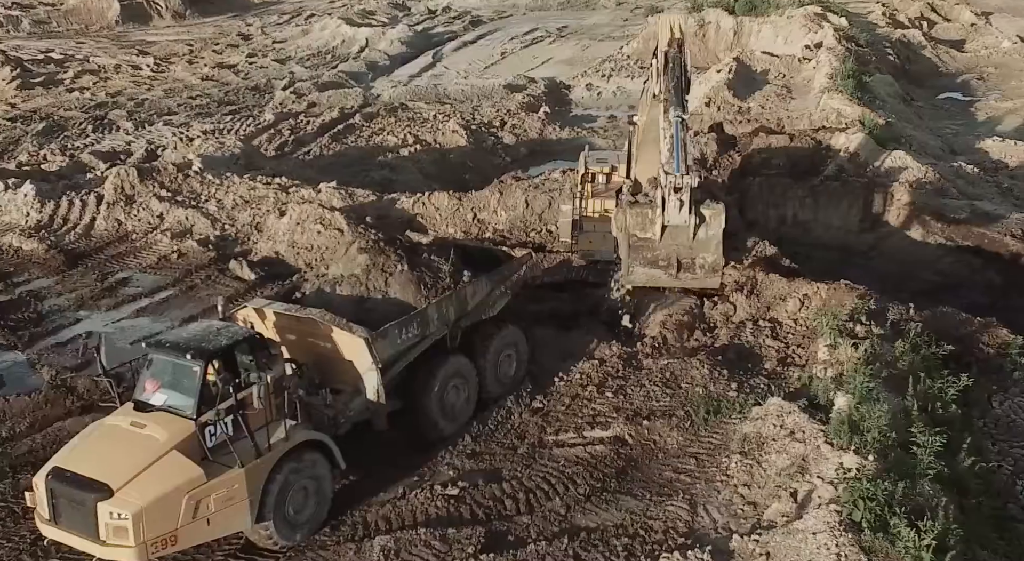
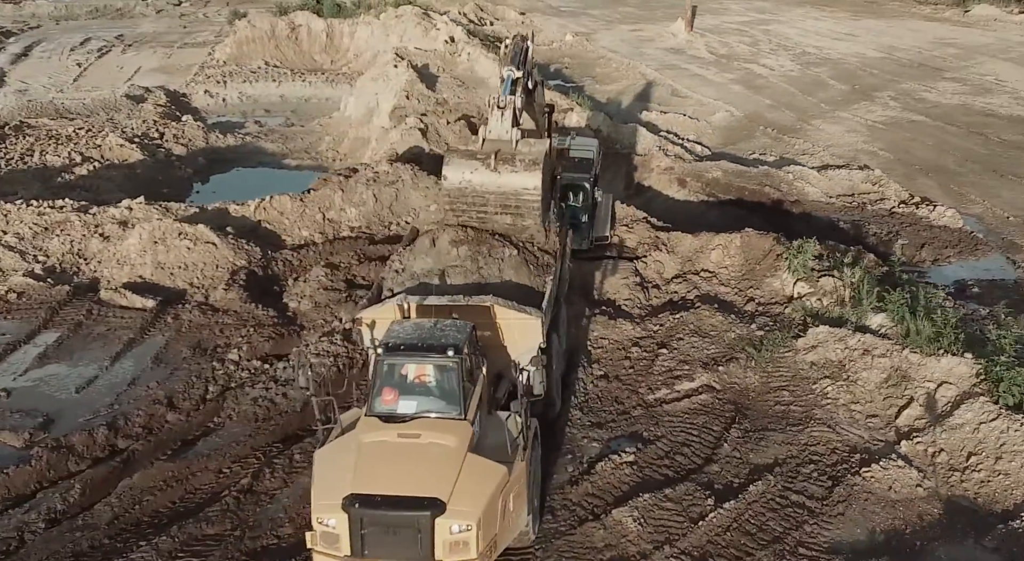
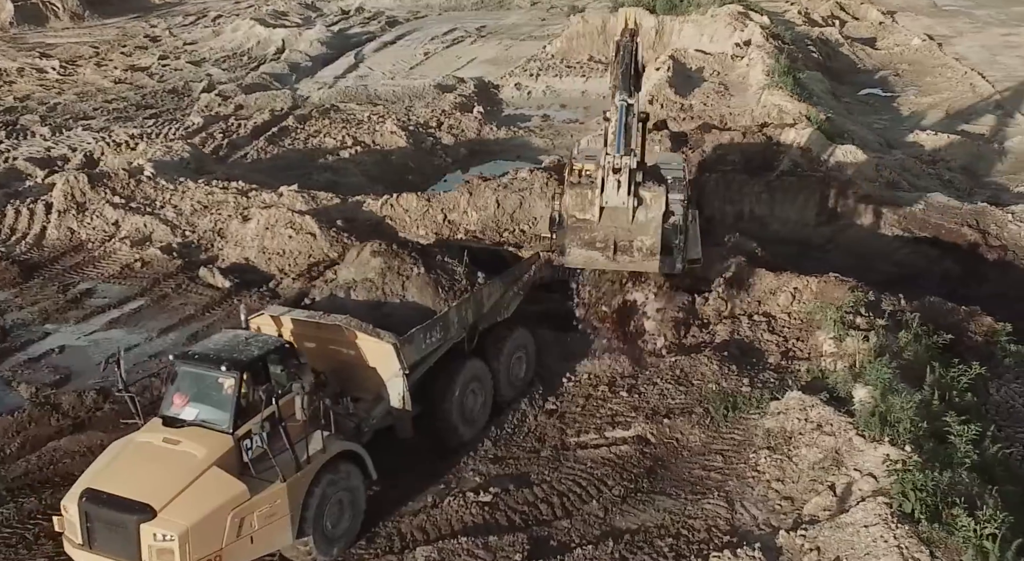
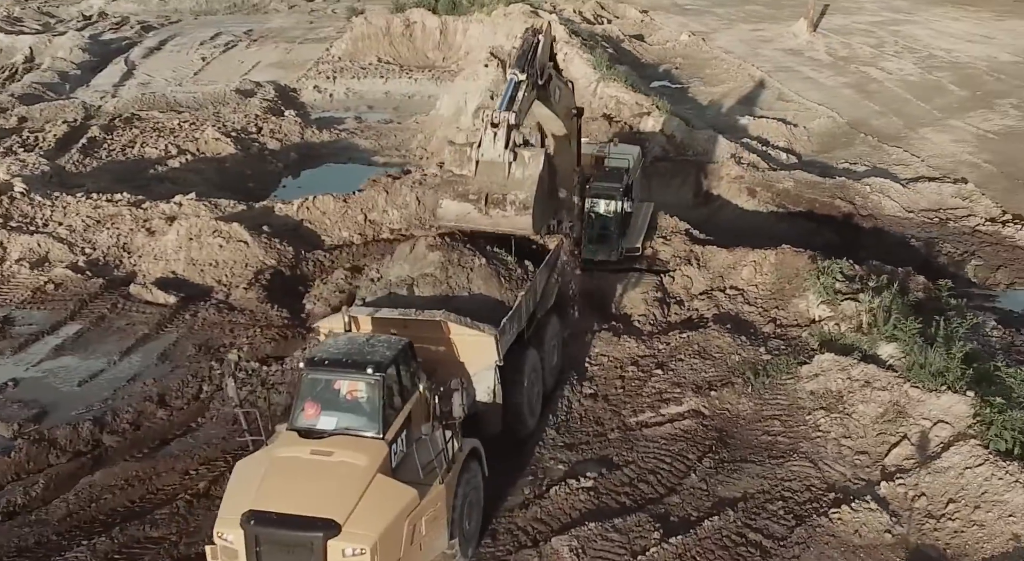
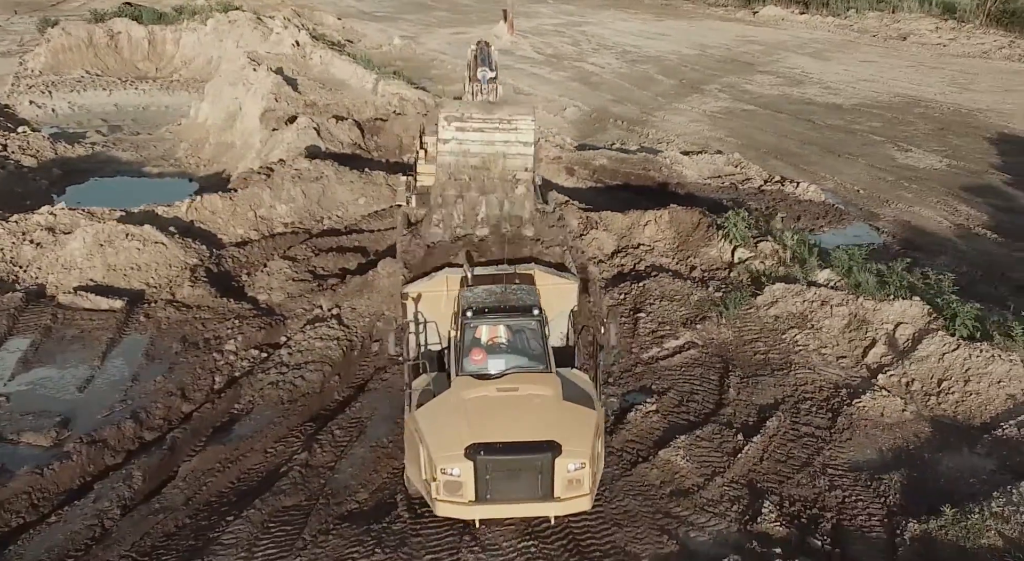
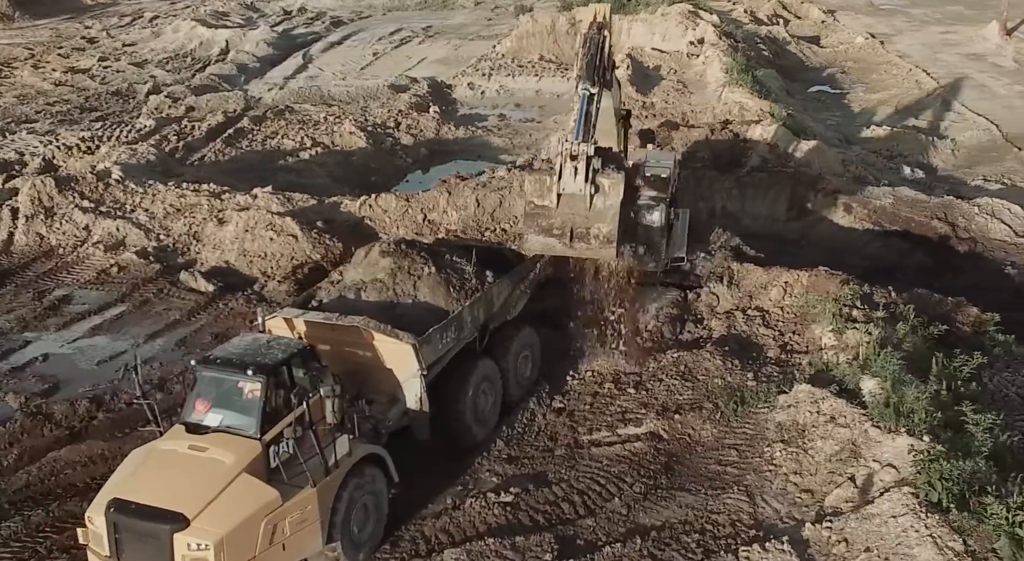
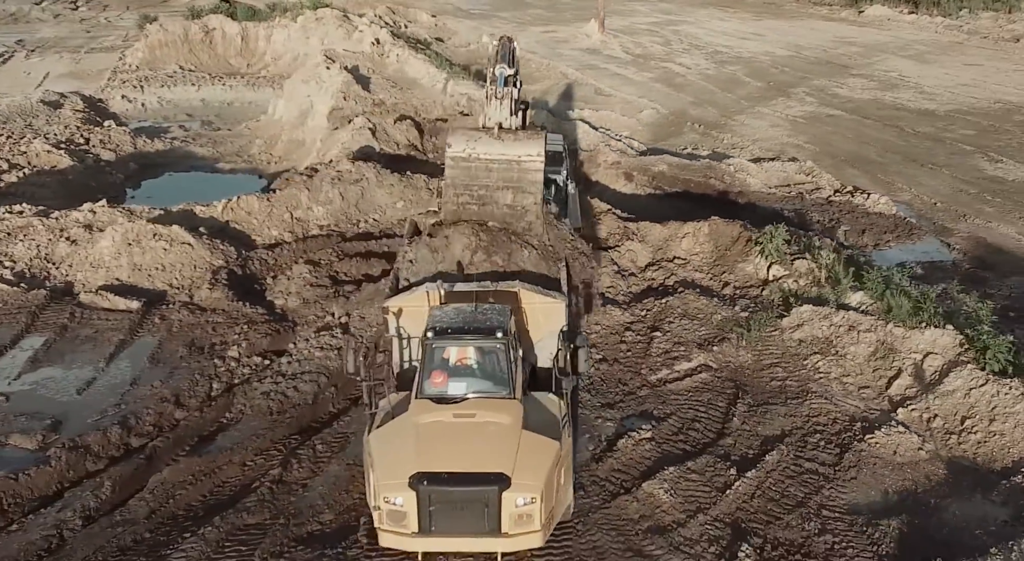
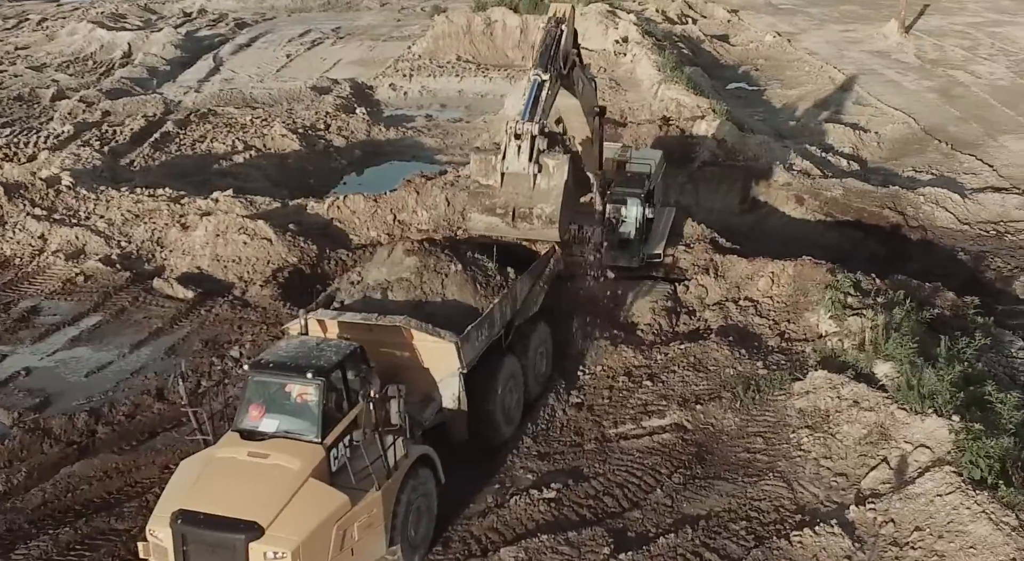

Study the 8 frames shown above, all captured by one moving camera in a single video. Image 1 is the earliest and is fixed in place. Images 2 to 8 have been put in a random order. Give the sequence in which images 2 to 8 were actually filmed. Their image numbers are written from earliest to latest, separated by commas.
3, 6, 8, 4, 2, 7, 5
